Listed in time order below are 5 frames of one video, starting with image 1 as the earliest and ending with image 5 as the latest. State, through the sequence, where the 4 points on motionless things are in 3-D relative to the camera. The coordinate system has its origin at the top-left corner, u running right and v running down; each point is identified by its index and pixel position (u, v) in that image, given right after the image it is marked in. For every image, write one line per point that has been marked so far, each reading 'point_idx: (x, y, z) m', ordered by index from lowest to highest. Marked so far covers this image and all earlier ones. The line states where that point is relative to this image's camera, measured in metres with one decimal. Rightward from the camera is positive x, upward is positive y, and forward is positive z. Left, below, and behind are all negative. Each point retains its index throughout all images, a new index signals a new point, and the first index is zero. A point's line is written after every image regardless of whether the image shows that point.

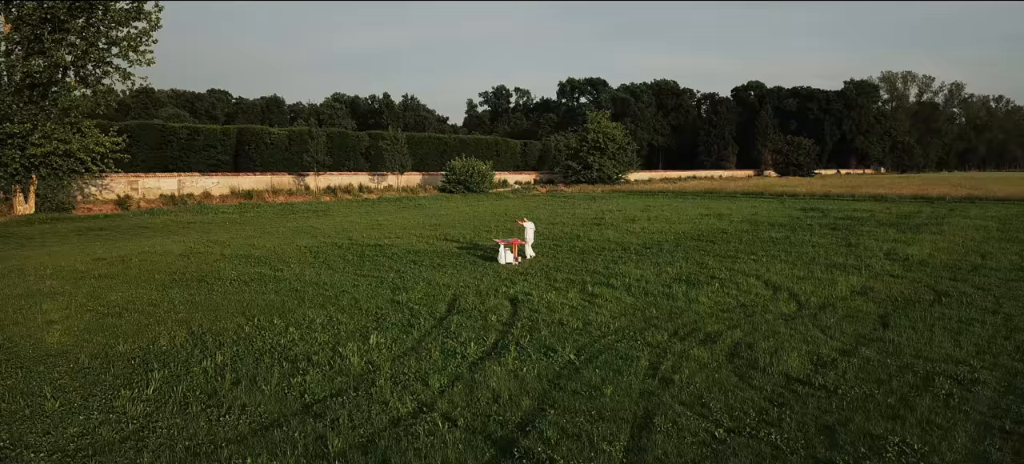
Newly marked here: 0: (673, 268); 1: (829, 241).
0: (+2.5, -0.6, +13.2) m
1: (+6.6, -0.2, +17.5) m
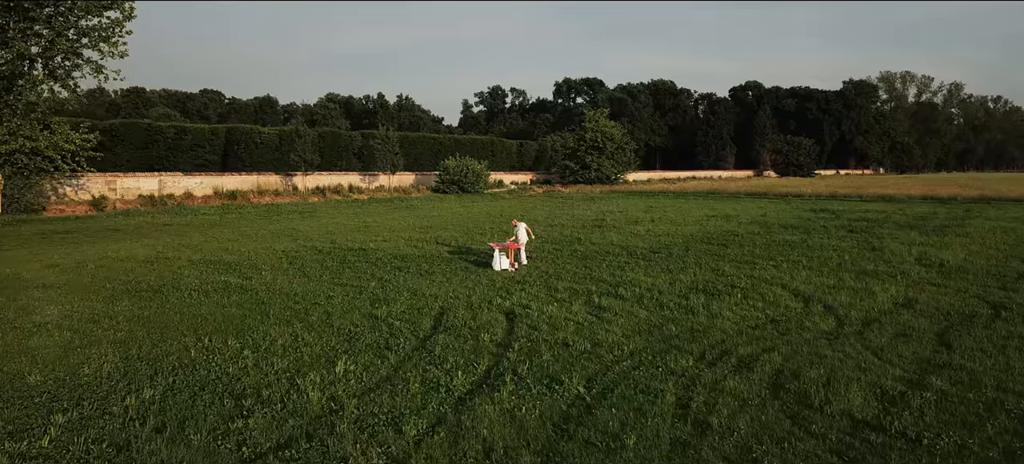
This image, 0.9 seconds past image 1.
0: (+2.5, -0.6, +11.9) m
1: (+6.5, -0.2, +16.2) m
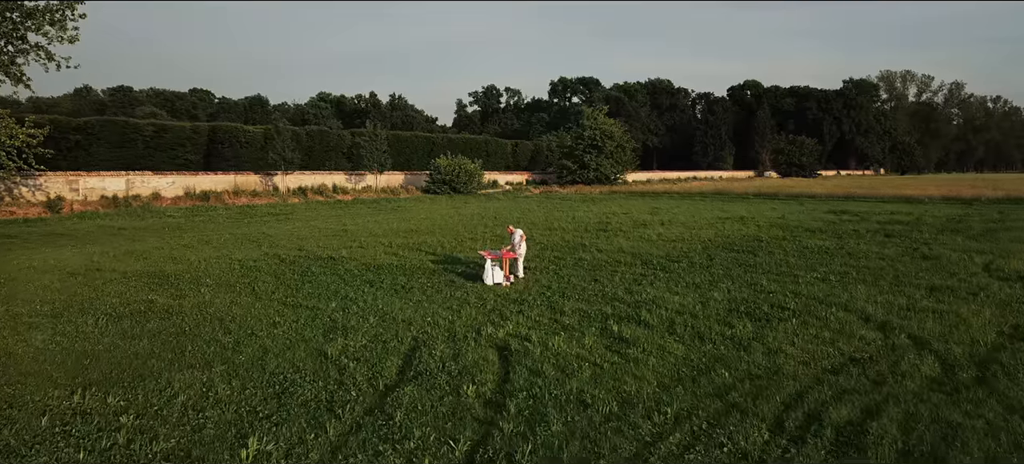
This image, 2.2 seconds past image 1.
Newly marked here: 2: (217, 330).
0: (+2.4, -0.7, +9.7) m
1: (+6.4, -0.3, +14.1) m
2: (-2.7, -0.9, +7.6) m
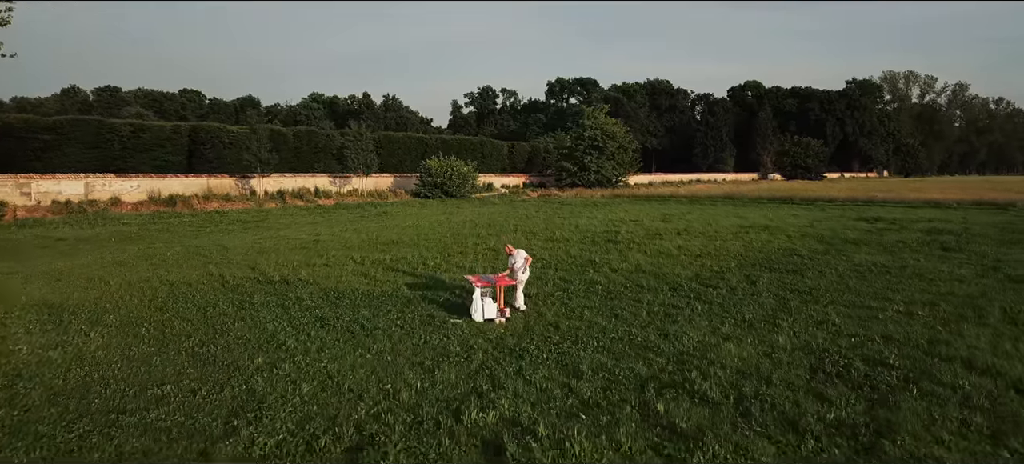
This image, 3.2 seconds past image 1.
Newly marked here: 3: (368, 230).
0: (+2.4, -0.9, +7.3) m
1: (+6.3, -0.5, +11.6) m
2: (-2.7, -1.1, +5.1) m
3: (-3.5, +0.1, +20.1) m
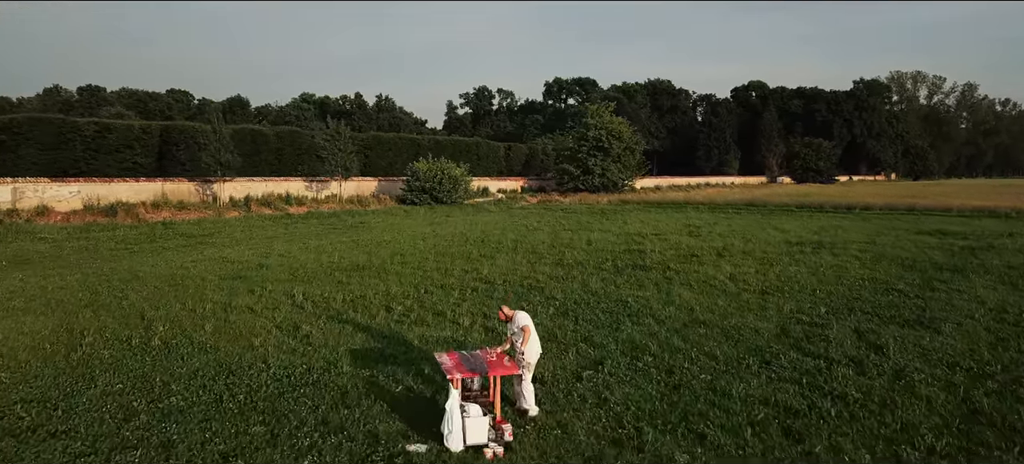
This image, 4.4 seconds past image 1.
0: (+2.4, -1.2, +3.6) m
1: (+6.3, -0.9, +8.0) m
2: (-2.7, -1.4, +1.5) m
3: (-3.5, -0.3, +16.4) m
